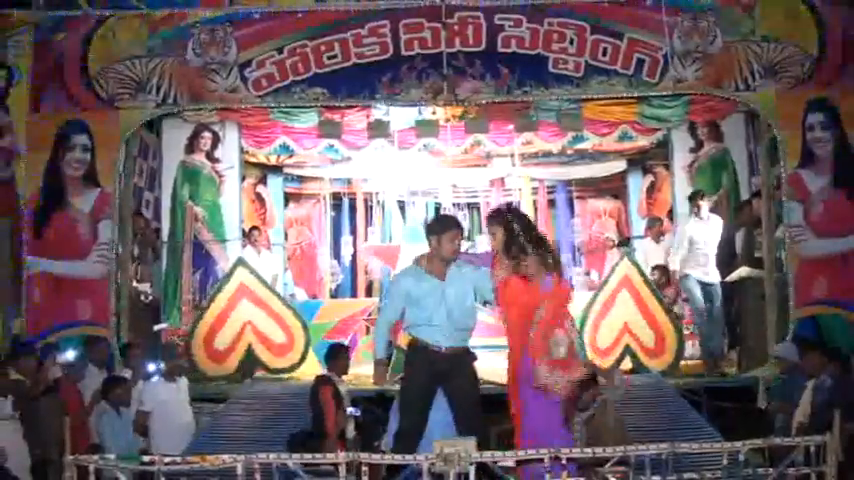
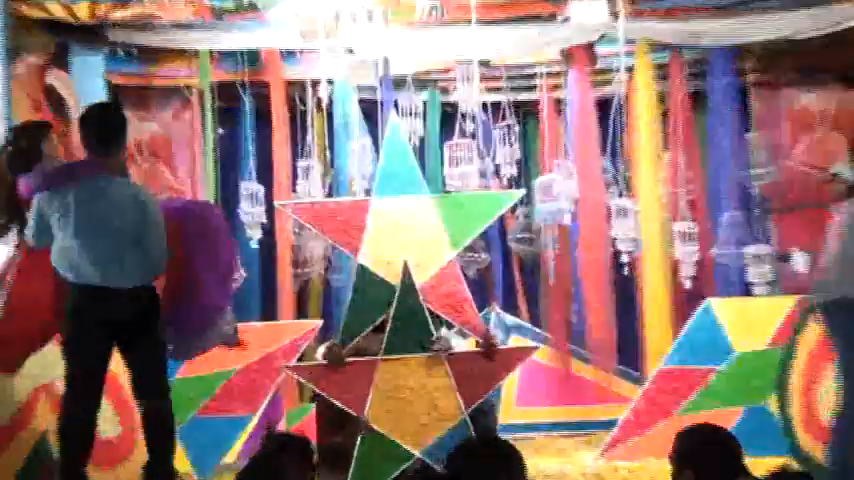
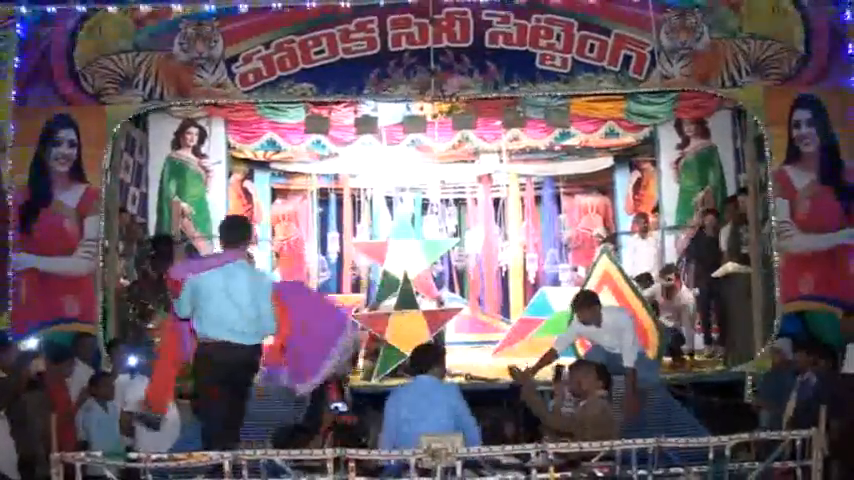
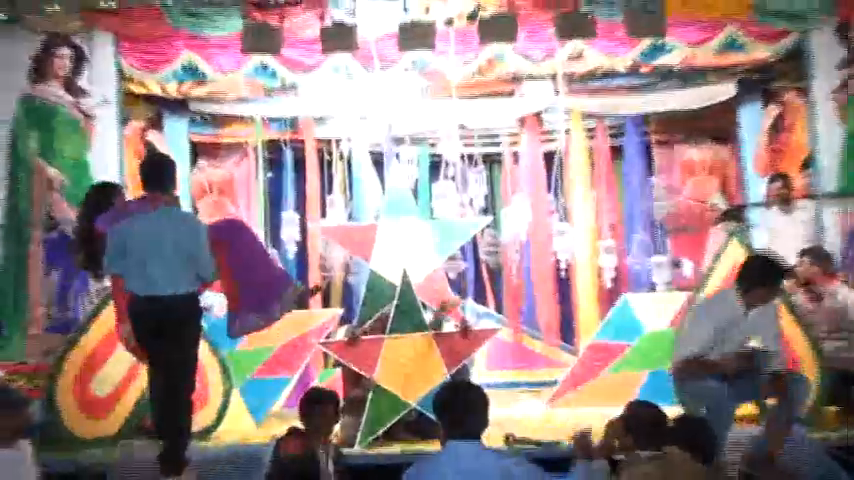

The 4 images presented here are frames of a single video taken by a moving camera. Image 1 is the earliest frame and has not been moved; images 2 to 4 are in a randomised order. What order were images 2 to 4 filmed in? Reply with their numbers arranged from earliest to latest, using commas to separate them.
3, 4, 2
